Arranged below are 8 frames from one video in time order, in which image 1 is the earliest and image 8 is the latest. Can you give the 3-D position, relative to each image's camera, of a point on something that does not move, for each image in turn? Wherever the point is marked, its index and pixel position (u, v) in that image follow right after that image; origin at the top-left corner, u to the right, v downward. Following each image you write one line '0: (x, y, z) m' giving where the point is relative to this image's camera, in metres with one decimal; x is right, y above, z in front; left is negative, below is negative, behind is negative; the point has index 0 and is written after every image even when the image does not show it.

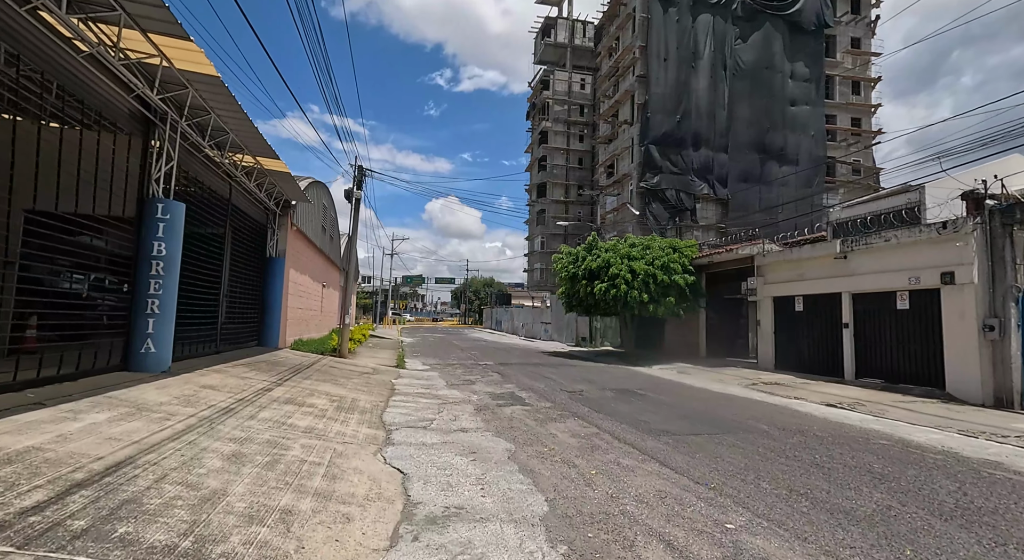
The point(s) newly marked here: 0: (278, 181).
0: (-6.0, +2.5, +13.3) m
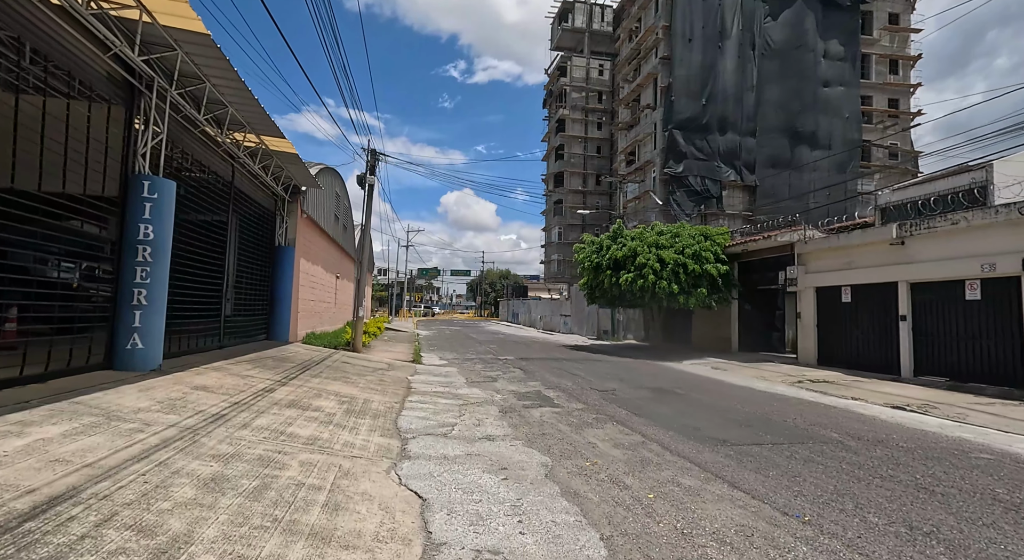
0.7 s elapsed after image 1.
0: (-5.4, +2.8, +12.4) m
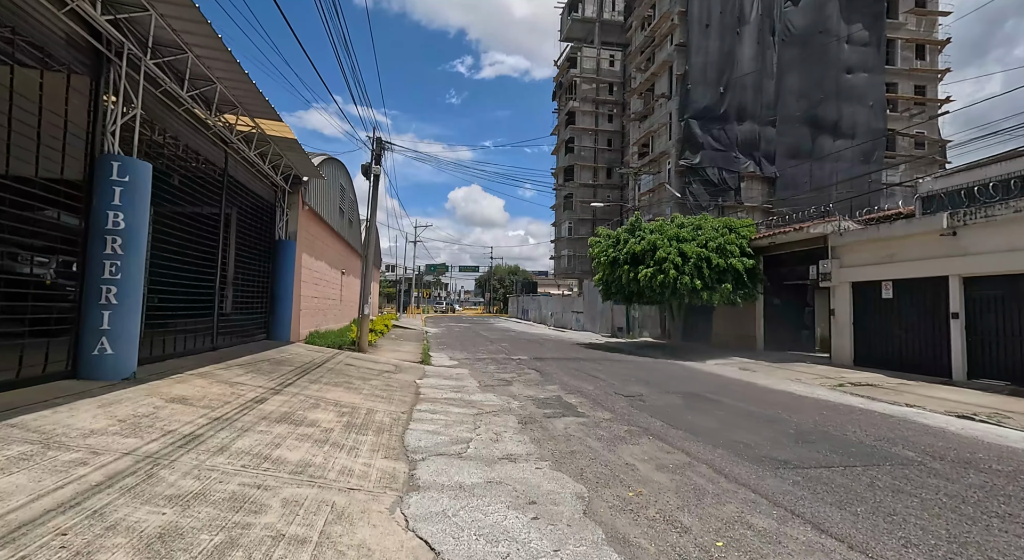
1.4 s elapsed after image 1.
0: (-5.0, +2.9, +11.6) m
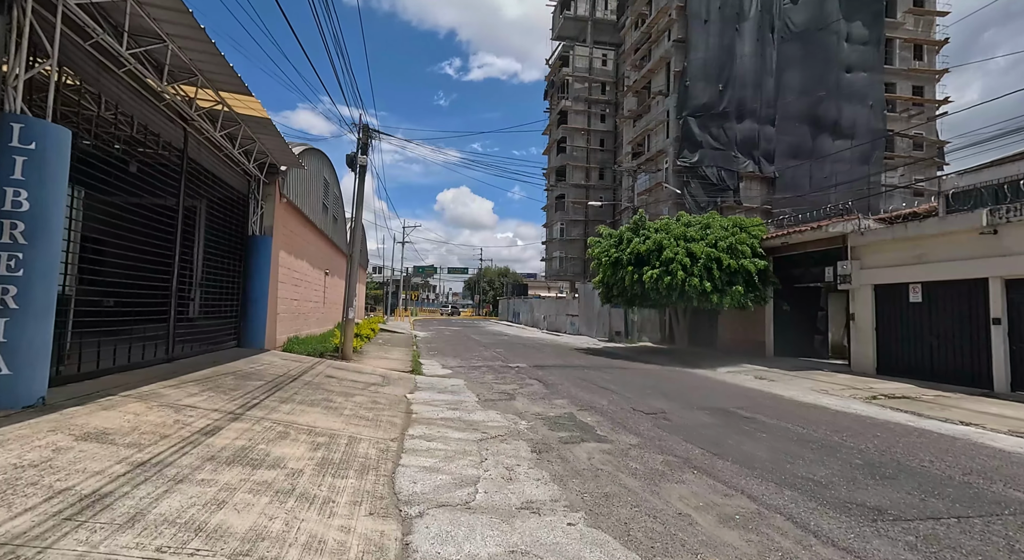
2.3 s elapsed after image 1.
0: (-5.0, +2.9, +10.2) m
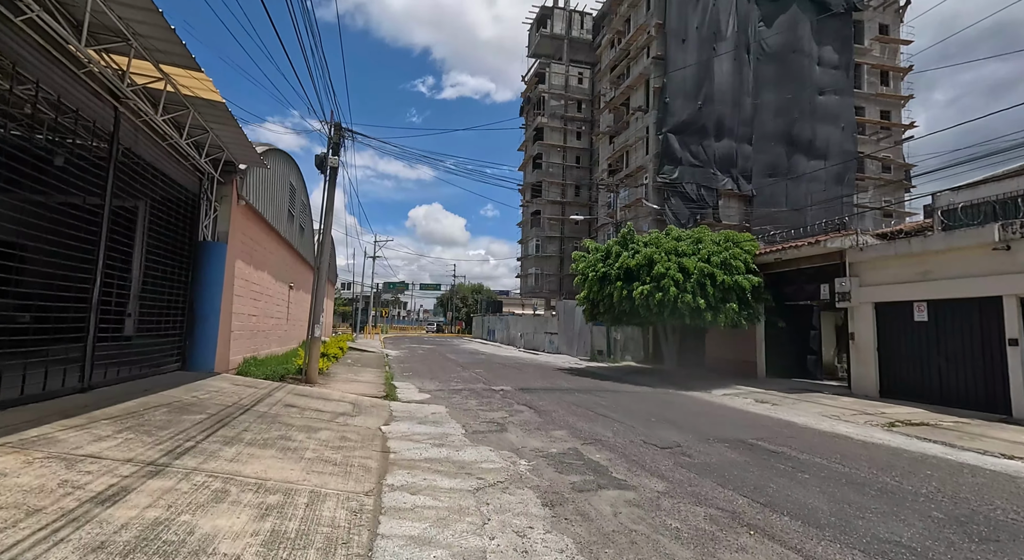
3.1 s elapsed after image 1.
0: (-5.1, +2.7, +8.9) m
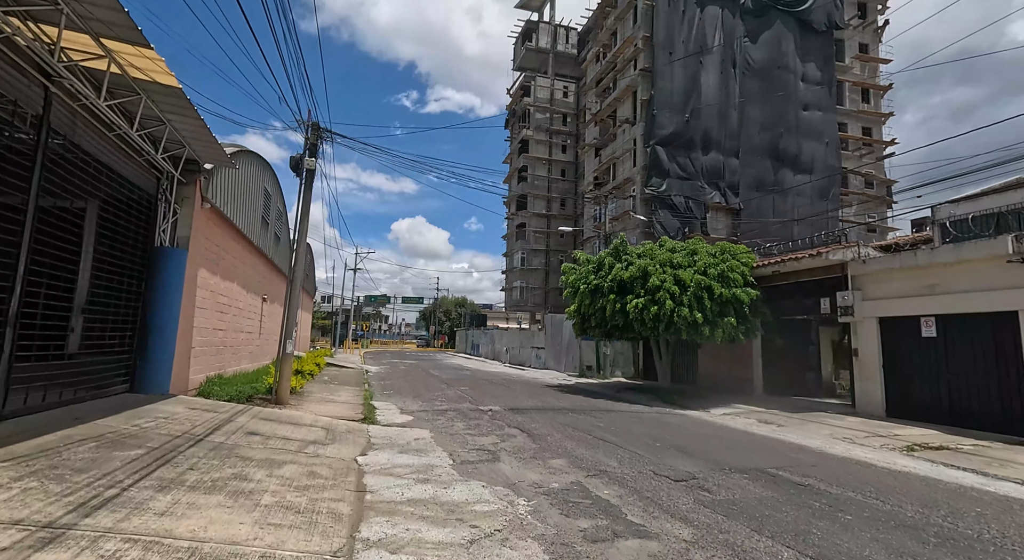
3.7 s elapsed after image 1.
0: (-5.2, +2.5, +7.9) m
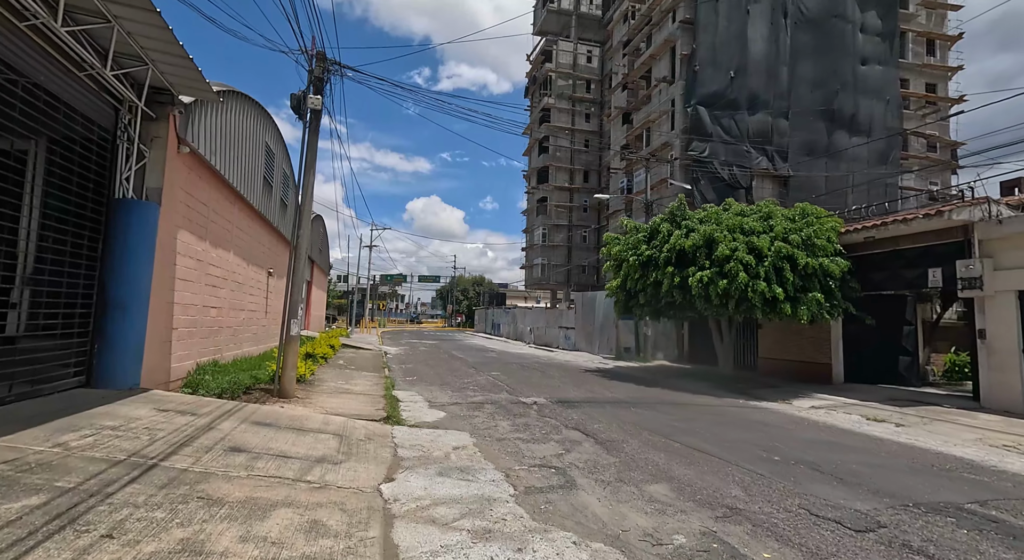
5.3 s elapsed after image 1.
0: (-4.3, +3.0, +5.7) m
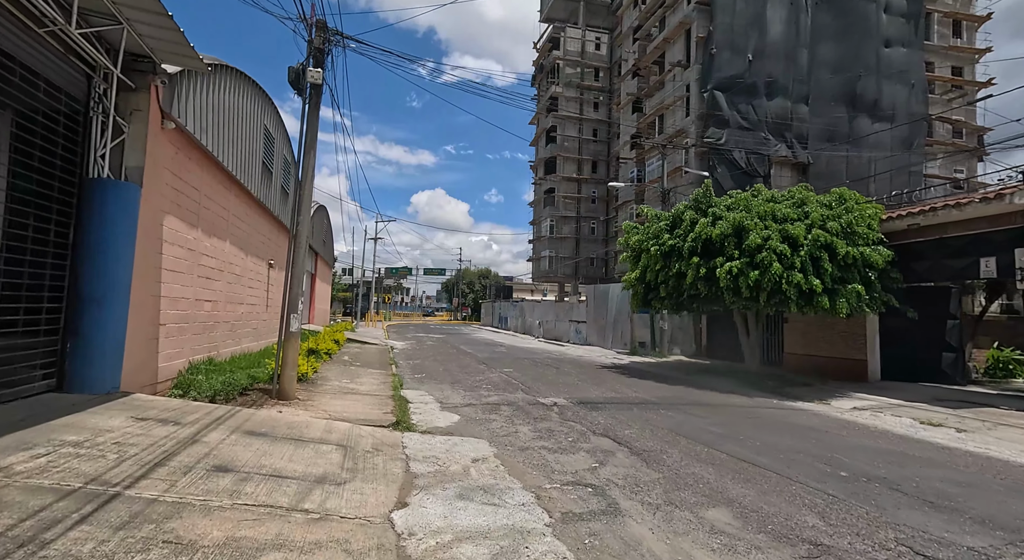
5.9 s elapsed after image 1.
0: (-4.0, +3.1, +4.8) m
